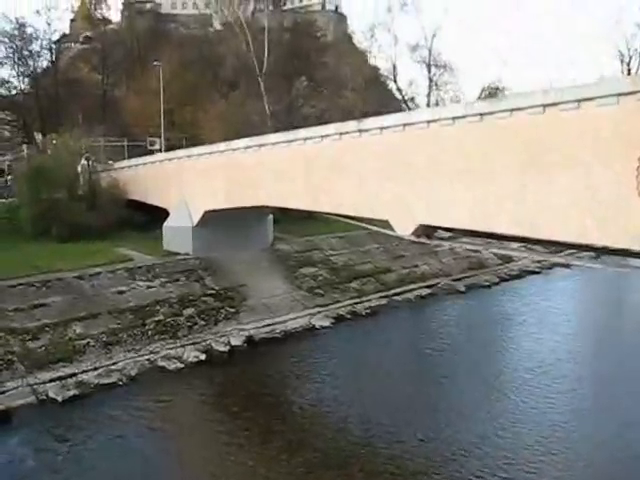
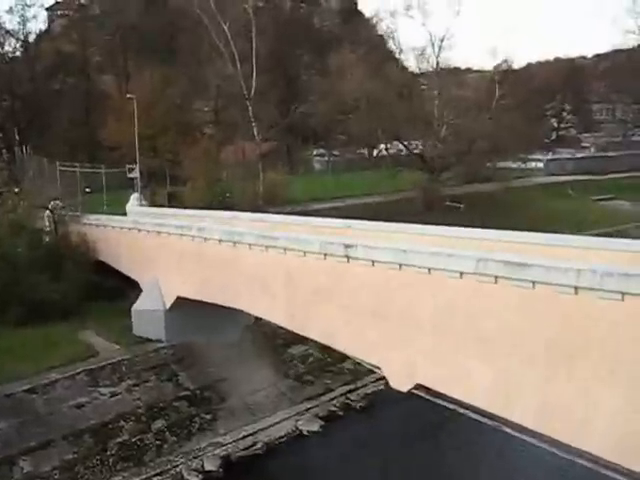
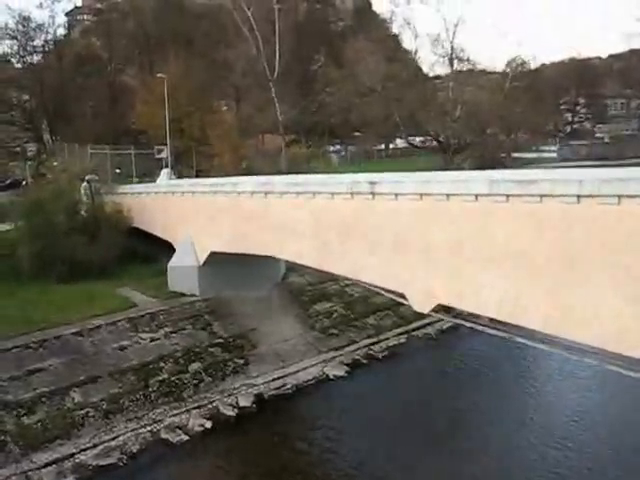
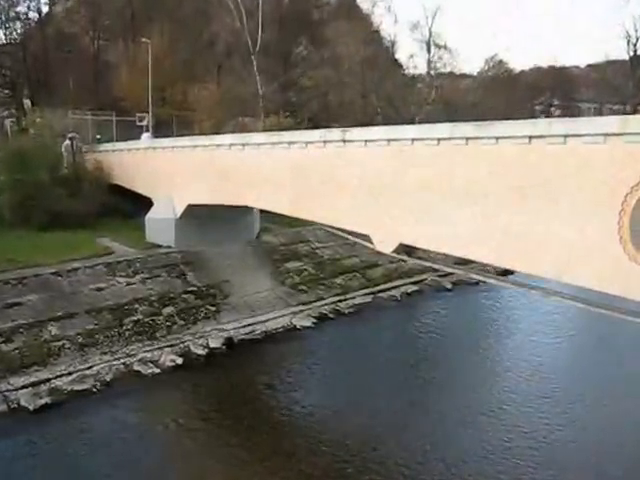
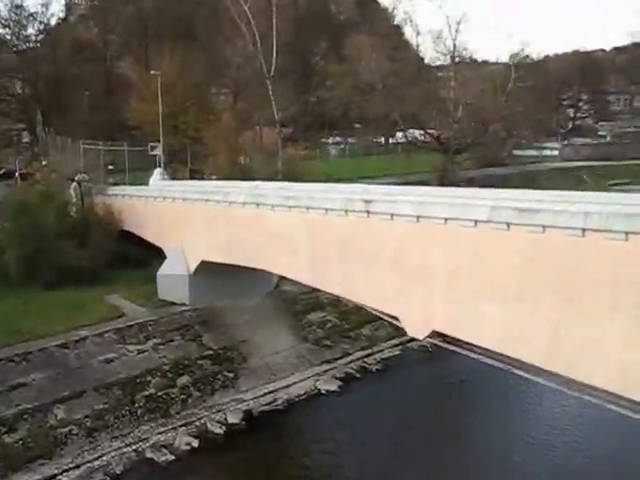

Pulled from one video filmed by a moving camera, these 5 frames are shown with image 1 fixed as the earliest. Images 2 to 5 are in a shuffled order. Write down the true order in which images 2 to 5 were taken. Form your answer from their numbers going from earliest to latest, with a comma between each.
4, 3, 5, 2
